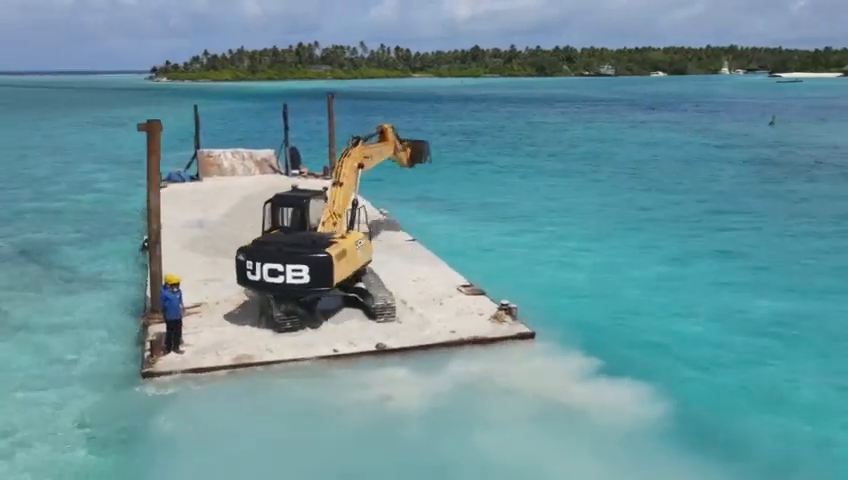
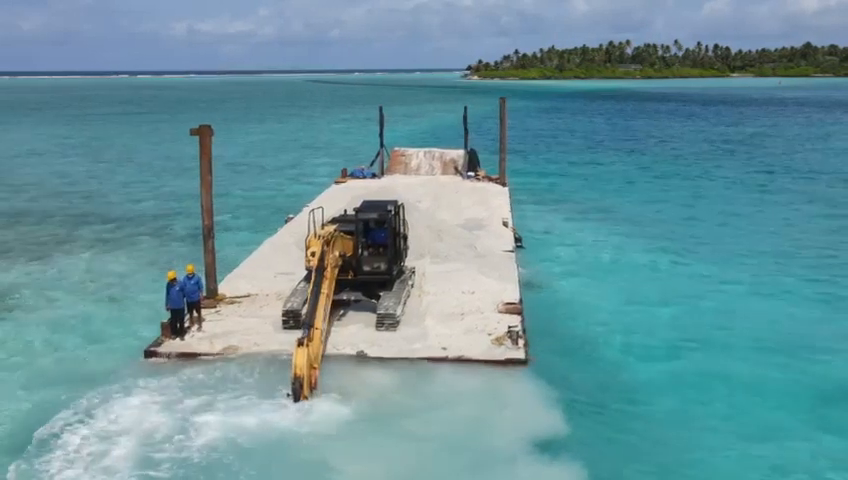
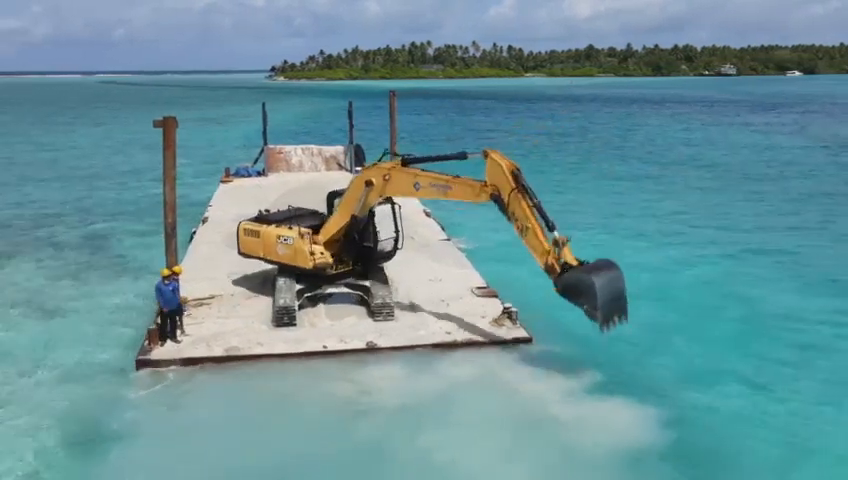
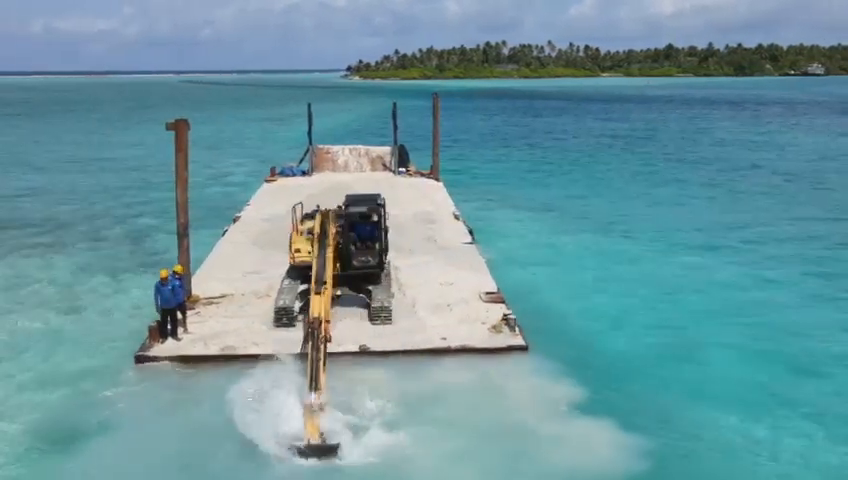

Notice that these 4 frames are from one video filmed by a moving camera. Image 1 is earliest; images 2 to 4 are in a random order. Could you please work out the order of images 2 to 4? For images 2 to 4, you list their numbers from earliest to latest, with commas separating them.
3, 4, 2
